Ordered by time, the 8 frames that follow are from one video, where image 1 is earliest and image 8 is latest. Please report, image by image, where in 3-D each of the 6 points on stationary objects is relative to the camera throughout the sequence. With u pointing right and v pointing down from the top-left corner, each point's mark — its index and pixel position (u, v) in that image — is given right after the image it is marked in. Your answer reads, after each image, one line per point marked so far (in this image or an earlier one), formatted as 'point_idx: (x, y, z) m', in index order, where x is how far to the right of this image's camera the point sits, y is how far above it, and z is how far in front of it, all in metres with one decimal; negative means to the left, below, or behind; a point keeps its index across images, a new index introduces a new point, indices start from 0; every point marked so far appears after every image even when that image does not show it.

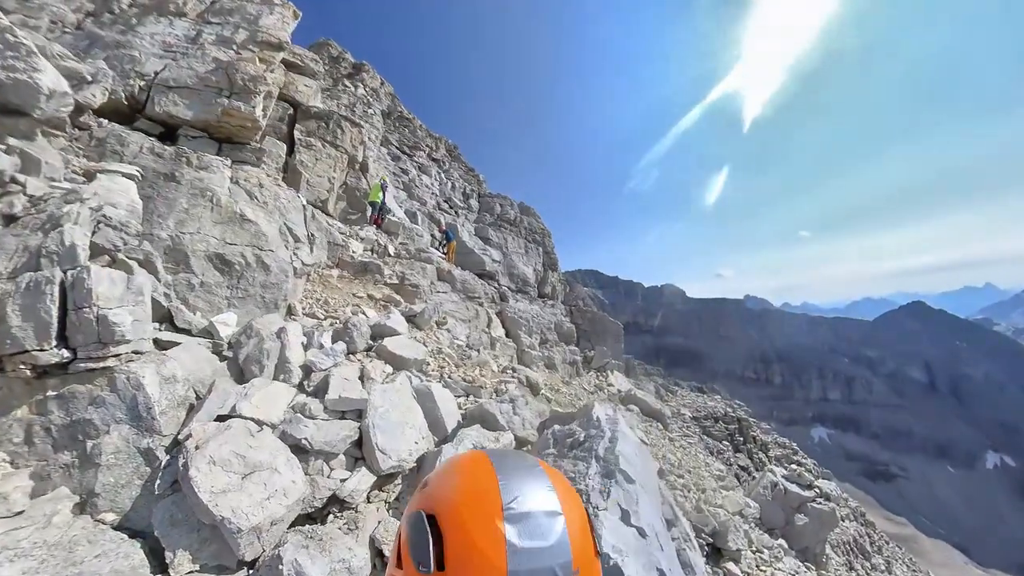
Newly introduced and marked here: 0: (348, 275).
0: (-6.8, +0.5, +13.7) m
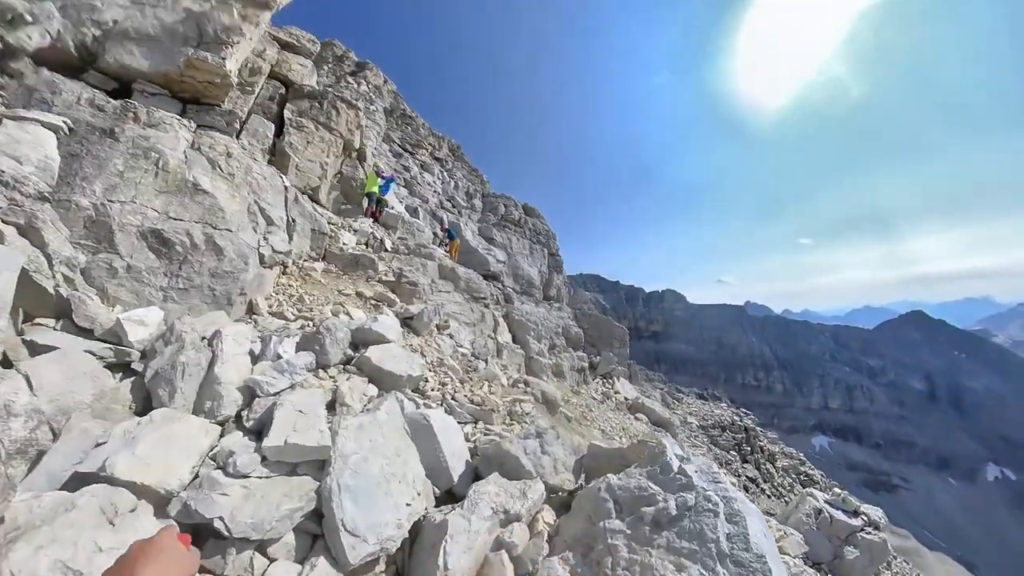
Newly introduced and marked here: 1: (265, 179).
0: (-6.3, +0.6, +11.7) m
1: (-7.3, +3.2, +9.7) m
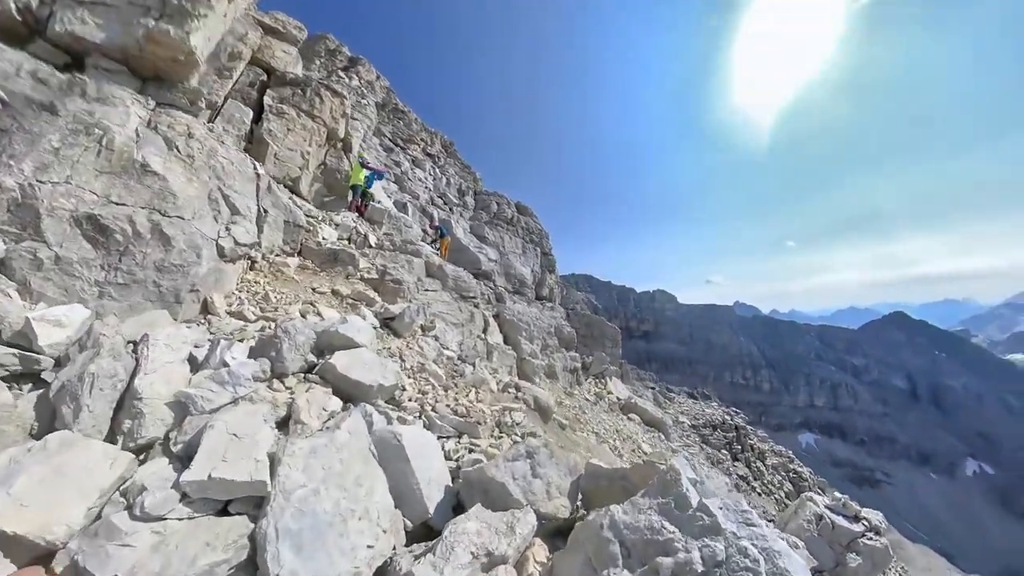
0: (-6.6, +0.7, +10.9) m
1: (-7.6, +3.3, +8.8) m
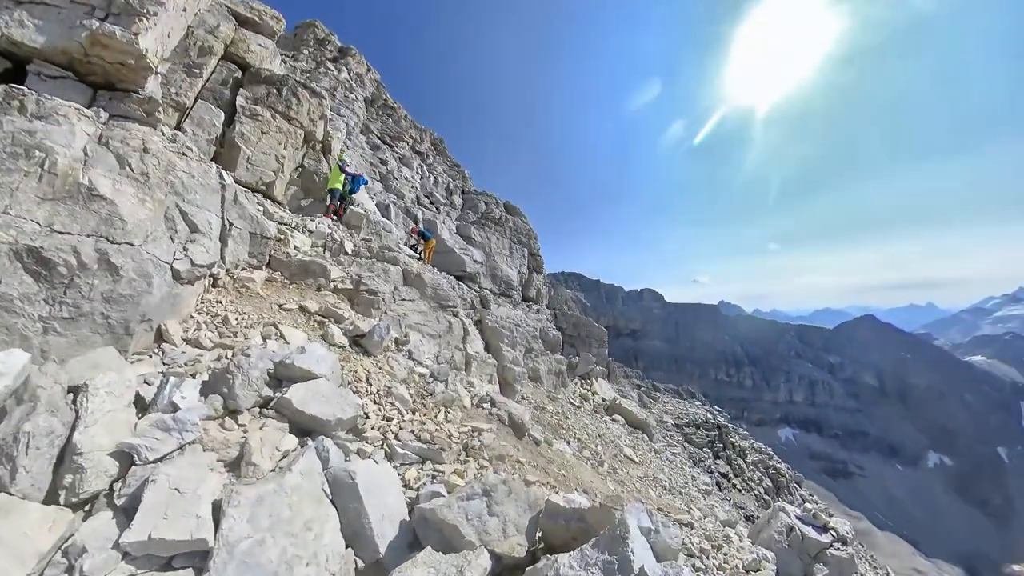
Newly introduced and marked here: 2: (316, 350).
0: (-7.4, +0.3, +10.6) m
1: (-8.3, +2.9, +8.5) m
2: (-3.7, -1.2, +6.4) m
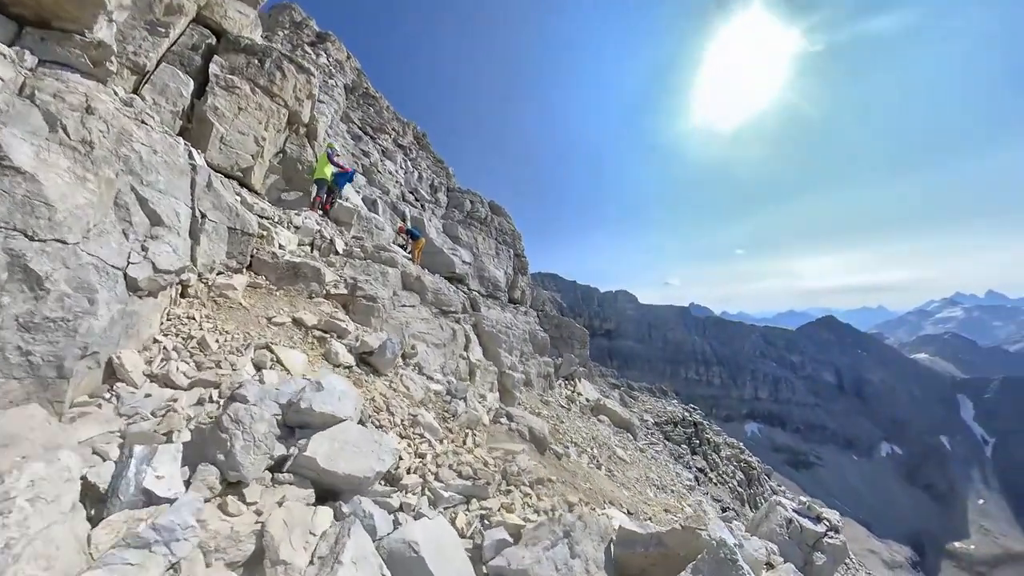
0: (-6.7, +0.1, +8.9) m
1: (-7.4, +2.7, +6.7) m
2: (-2.6, -1.4, +4.9) m
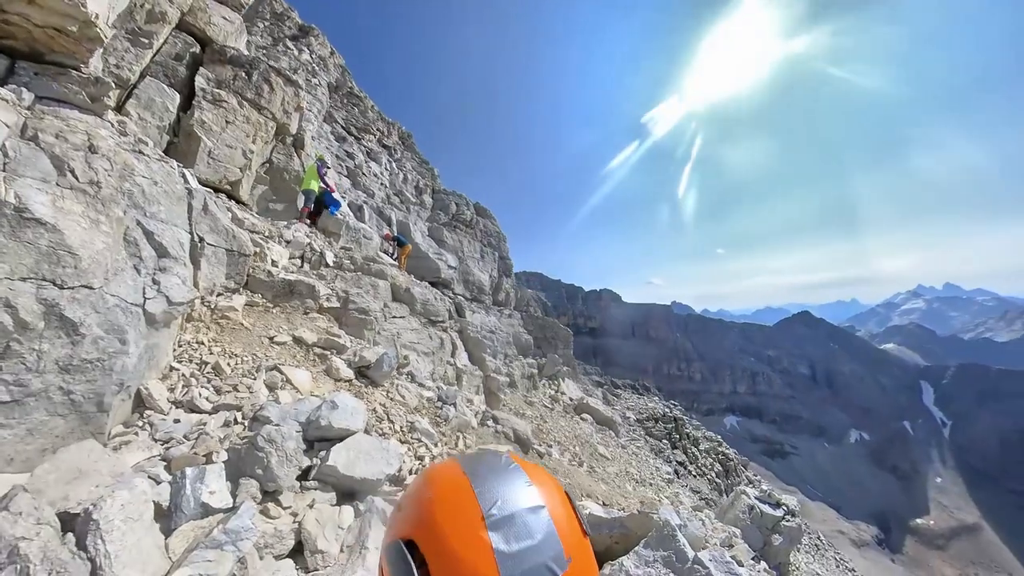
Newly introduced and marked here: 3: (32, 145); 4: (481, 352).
0: (-7.2, -0.4, +9.5) m
1: (-7.8, +2.2, +7.3) m
2: (-2.9, -1.9, +5.7) m
3: (-8.1, +2.4, +5.8) m
4: (-1.8, -3.8, +19.0) m
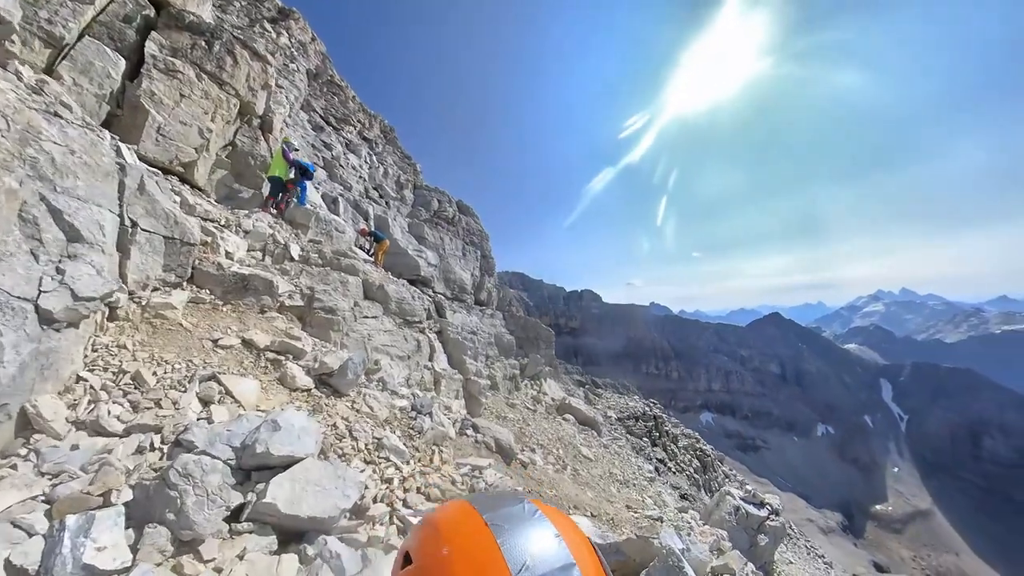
0: (-7.6, -0.3, +8.3) m
1: (-8.0, +2.3, +6.1) m
2: (-3.2, -1.8, +4.7) m
3: (-8.3, +2.5, +4.6) m
4: (-2.7, -3.7, +18.1) m
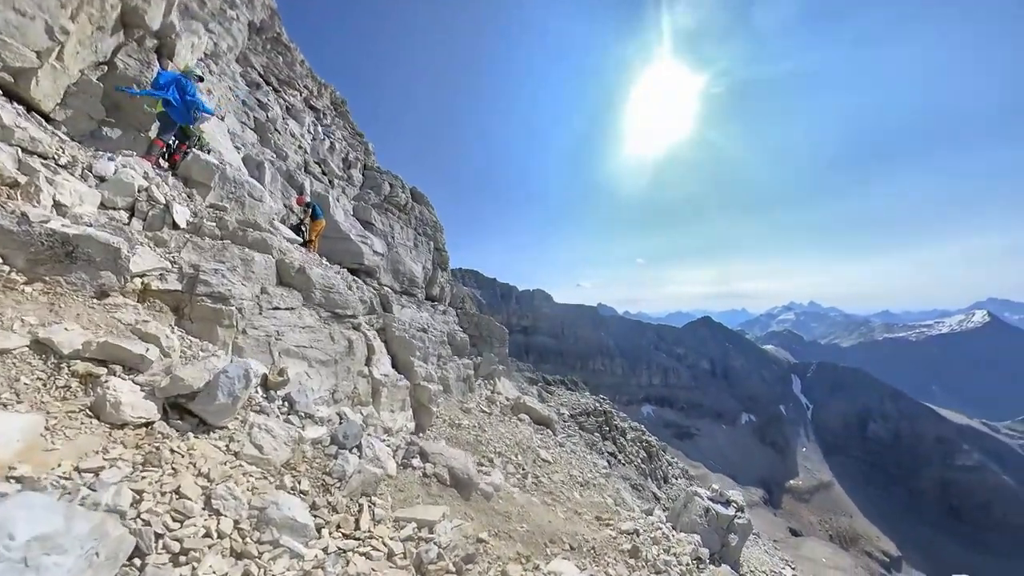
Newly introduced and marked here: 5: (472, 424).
0: (-8.1, +0.2, +5.2) m
1: (-8.2, +2.8, +2.9) m
2: (-3.3, -1.5, +2.3) m
3: (-8.2, +3.0, +1.4) m
4: (-4.9, -3.3, +15.6) m
5: (-2.3, -8.3, +19.0) m
